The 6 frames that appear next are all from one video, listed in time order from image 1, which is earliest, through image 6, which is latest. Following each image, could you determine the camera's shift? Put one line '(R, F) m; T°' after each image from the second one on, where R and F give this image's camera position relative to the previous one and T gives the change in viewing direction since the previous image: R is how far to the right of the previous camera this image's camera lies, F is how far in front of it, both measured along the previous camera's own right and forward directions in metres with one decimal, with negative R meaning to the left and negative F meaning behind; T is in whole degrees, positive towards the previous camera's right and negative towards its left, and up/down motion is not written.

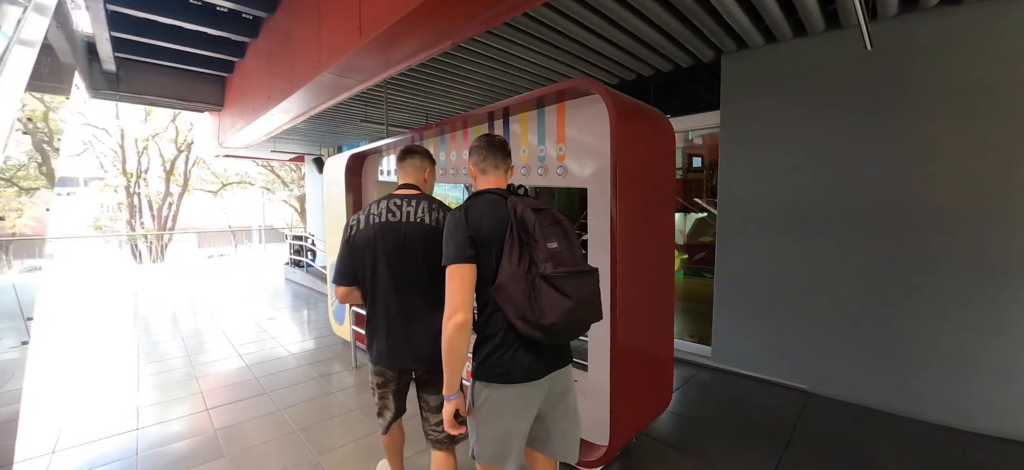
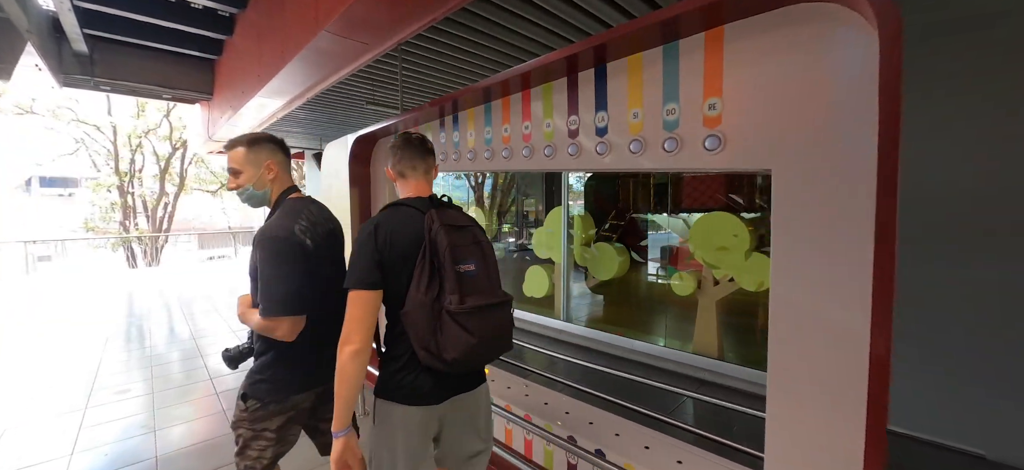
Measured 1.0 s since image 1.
(-0.3, +0.8) m; 0°
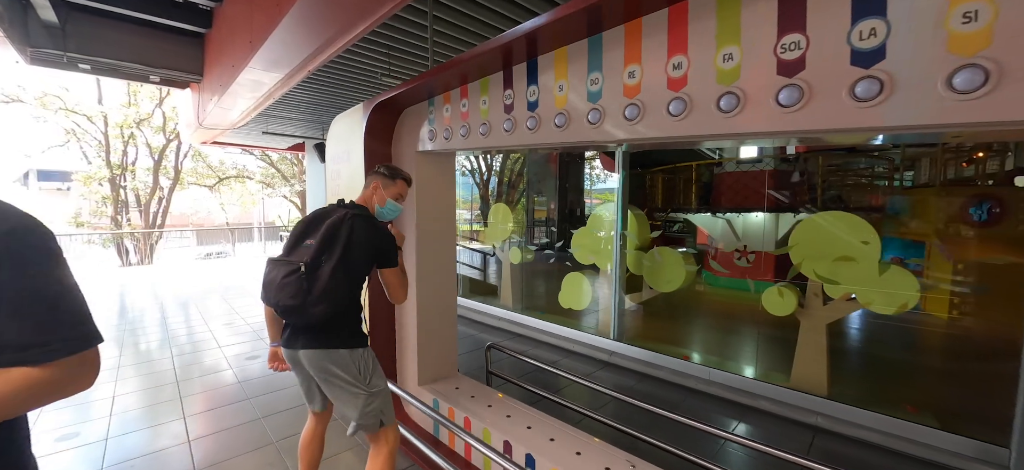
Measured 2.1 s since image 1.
(-0.3, +0.7) m; 0°
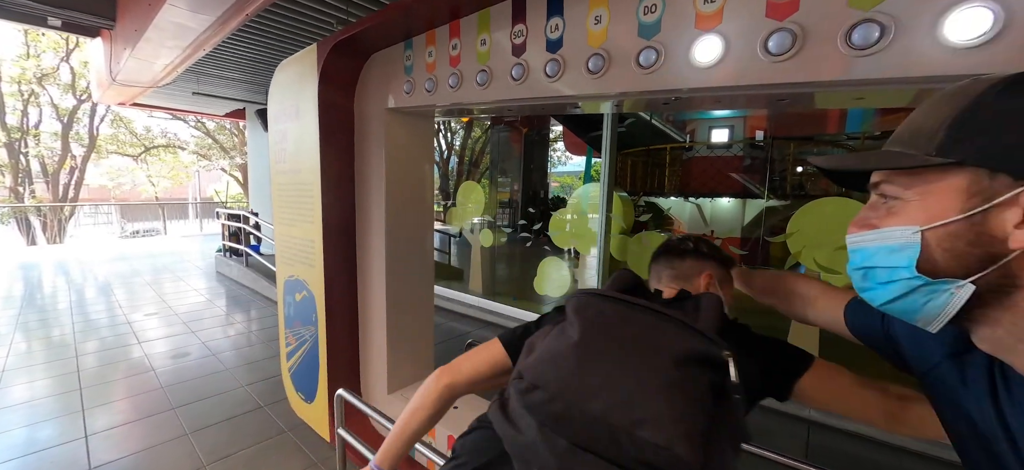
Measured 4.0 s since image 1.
(-0.1, +0.3) m; +6°
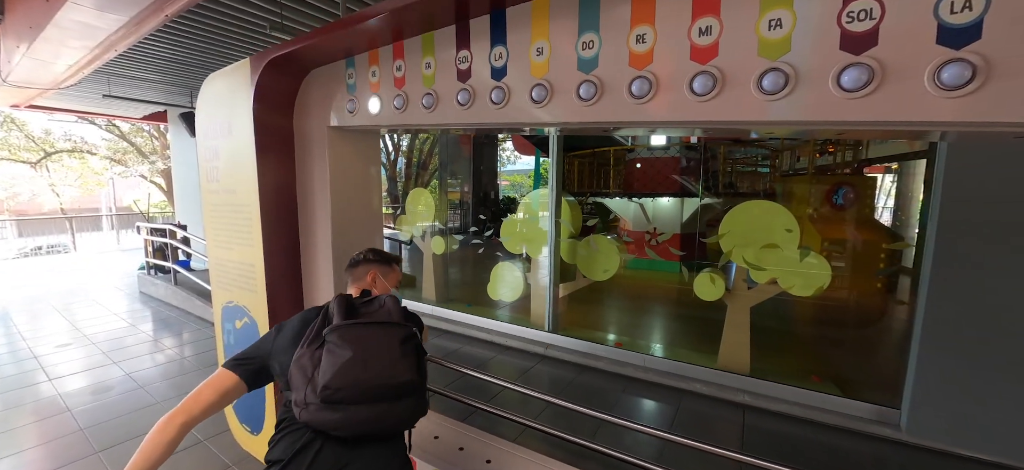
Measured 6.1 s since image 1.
(0.0, 0.0) m; +7°
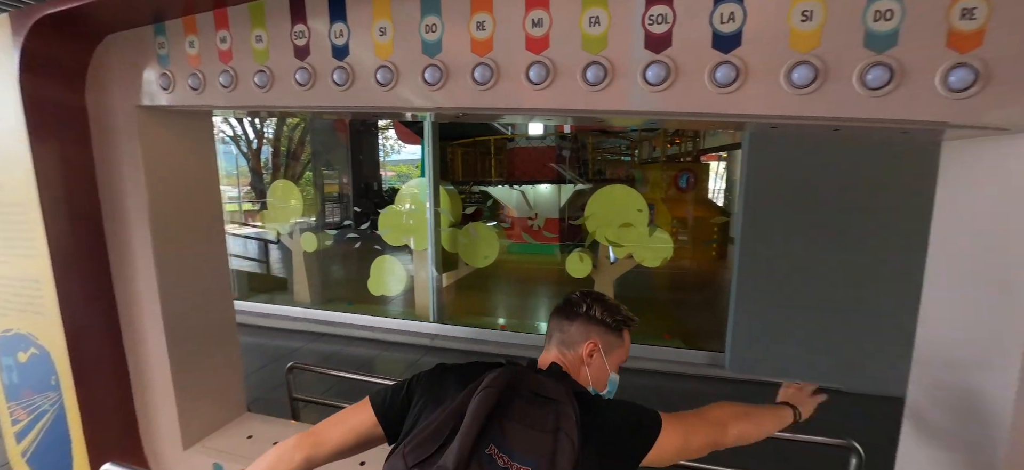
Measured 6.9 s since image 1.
(+0.1, 0.0) m; +15°
